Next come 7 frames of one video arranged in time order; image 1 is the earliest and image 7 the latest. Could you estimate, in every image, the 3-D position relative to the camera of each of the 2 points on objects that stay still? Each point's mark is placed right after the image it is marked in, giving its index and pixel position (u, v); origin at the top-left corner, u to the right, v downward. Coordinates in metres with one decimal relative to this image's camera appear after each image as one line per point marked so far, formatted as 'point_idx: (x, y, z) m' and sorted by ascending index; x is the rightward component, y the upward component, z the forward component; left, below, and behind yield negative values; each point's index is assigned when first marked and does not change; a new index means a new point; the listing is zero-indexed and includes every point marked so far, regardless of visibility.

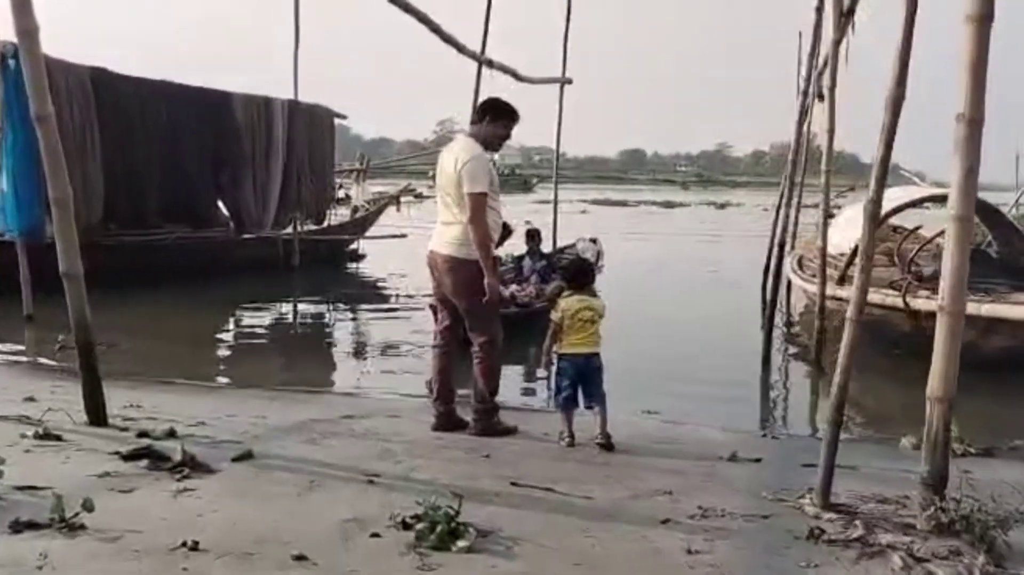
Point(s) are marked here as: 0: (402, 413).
0: (-0.9, -1.1, +7.6) m
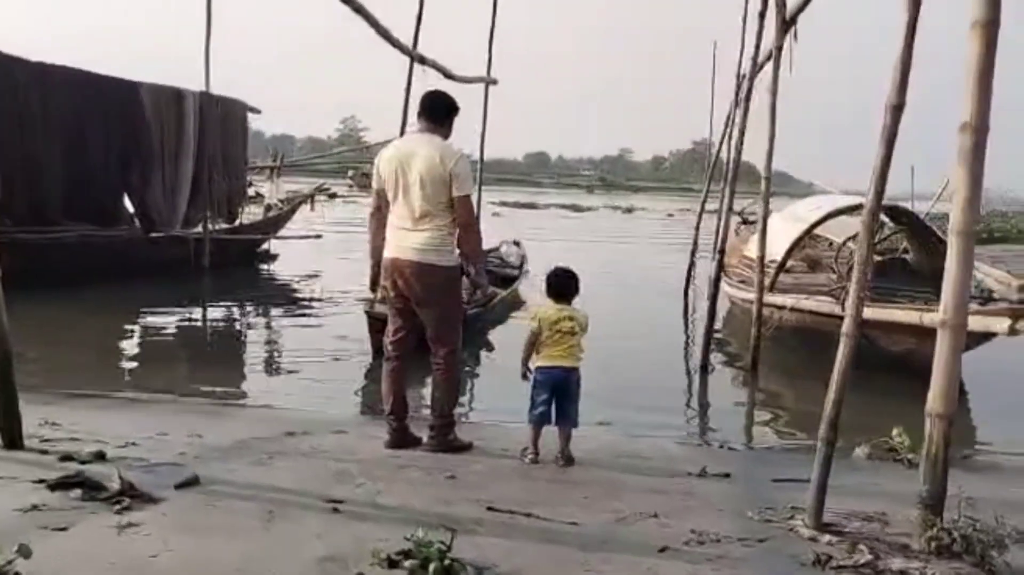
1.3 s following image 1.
0: (-1.3, -1.1, +7.2) m
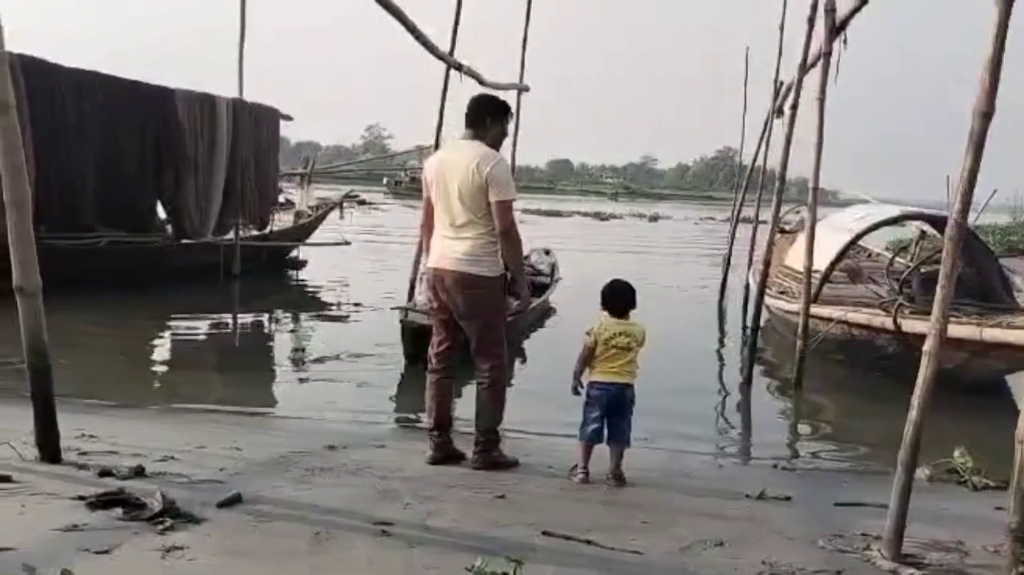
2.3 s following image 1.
0: (-1.0, -1.2, +7.0) m
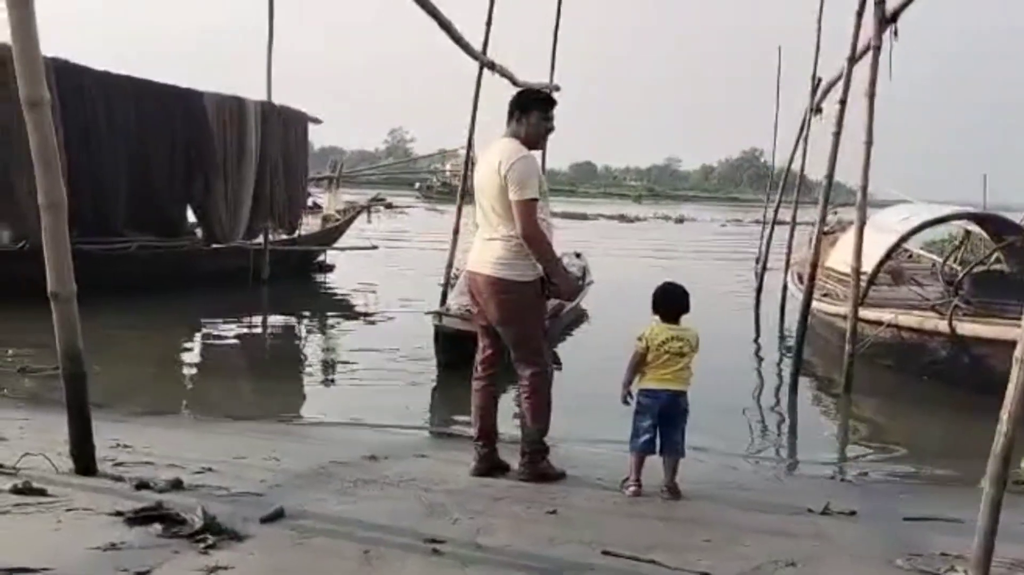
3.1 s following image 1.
0: (-0.6, -1.3, +6.7) m
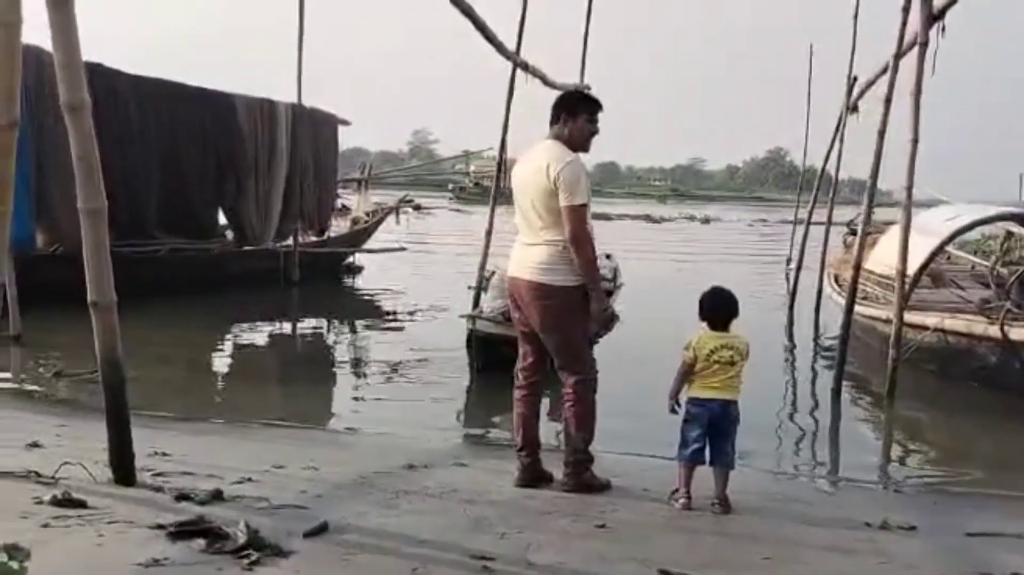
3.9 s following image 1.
0: (-0.3, -1.3, +6.6) m
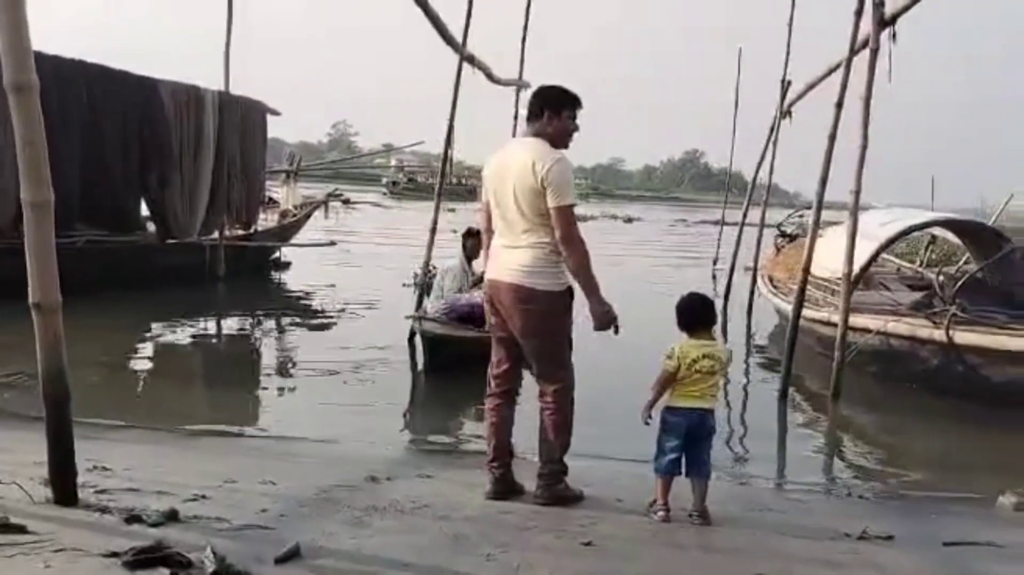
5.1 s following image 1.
0: (-0.6, -1.3, +6.3) m
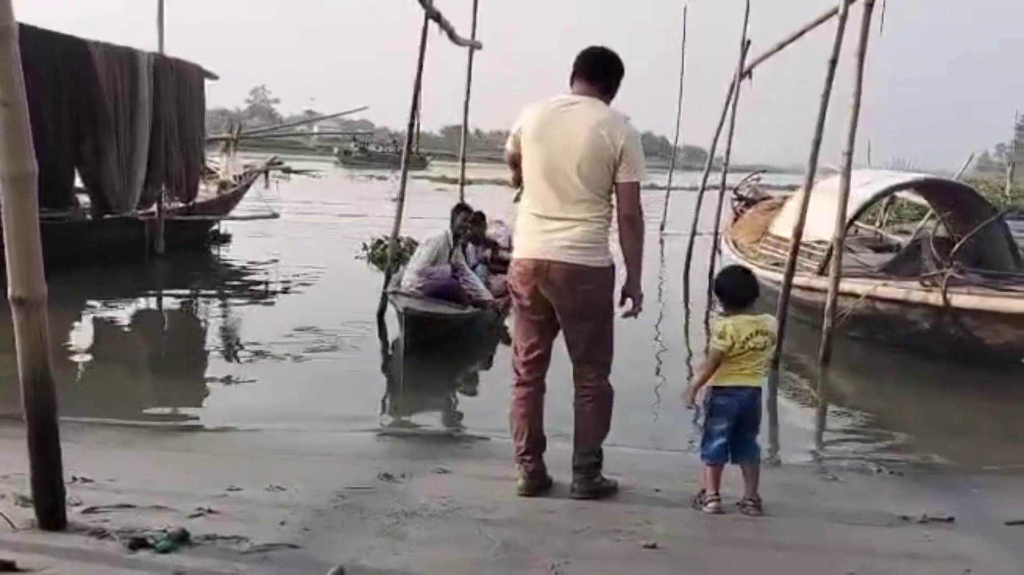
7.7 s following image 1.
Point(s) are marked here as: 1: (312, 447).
0: (-0.4, -1.2, +5.8) m
1: (-1.4, -1.1, +6.4) m
